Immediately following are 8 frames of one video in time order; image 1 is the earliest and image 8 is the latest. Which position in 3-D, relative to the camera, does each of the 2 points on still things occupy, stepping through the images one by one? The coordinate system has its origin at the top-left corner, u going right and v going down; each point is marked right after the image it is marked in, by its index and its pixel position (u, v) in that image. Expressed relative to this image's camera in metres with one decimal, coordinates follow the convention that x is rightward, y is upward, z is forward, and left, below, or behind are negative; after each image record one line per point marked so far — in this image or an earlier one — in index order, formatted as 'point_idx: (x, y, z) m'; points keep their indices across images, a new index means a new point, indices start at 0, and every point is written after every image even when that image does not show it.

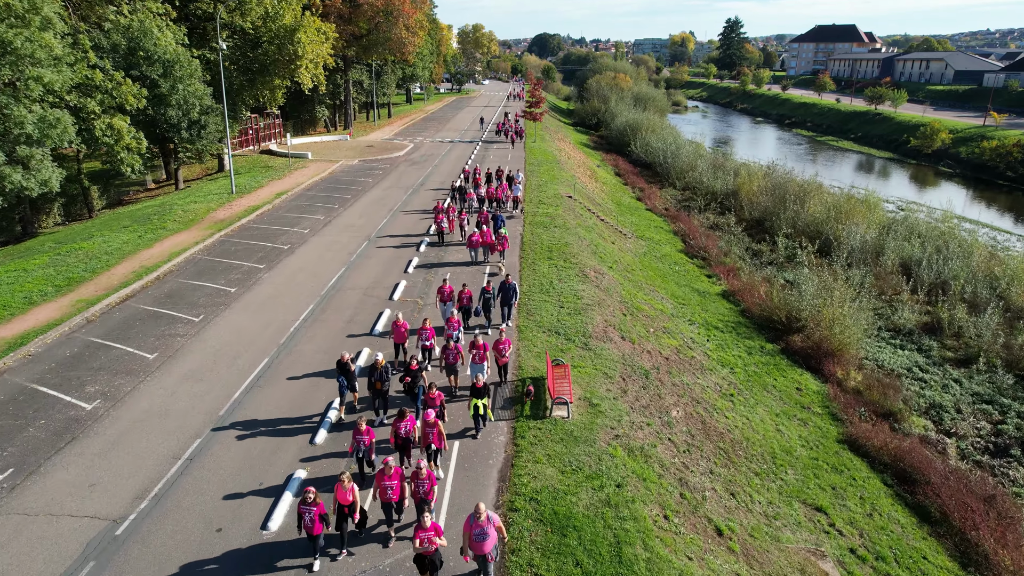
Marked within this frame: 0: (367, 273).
0: (-5.7, +0.5, +19.6) m
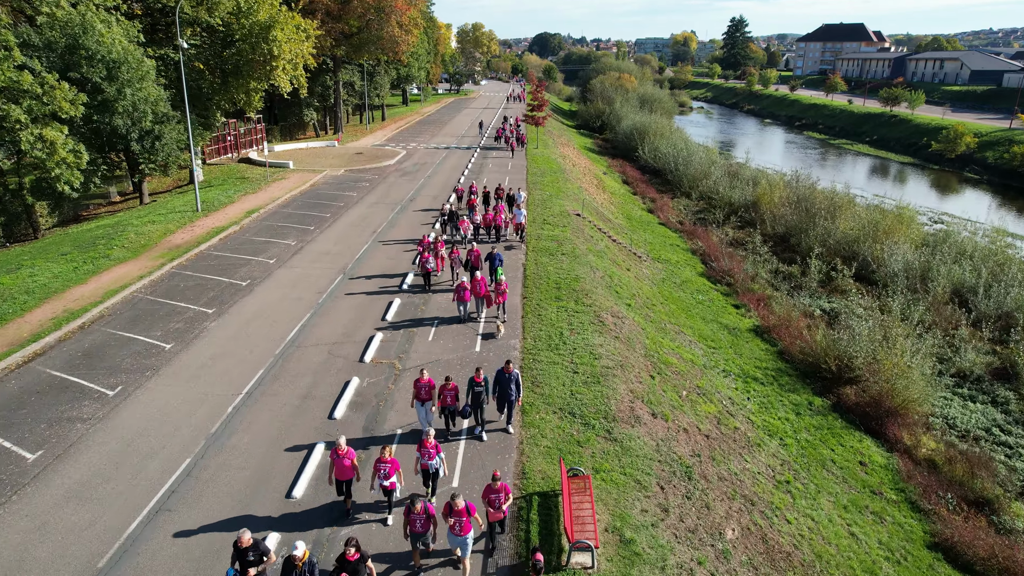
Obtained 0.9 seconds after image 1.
0: (-5.7, -1.1, +16.0) m
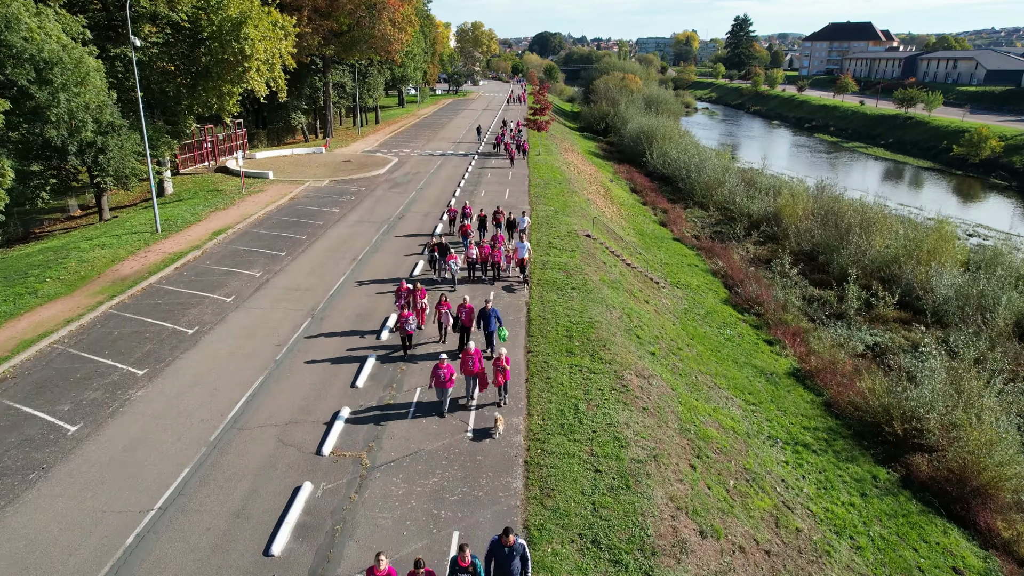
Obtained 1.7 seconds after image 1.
0: (-5.7, -2.7, +12.8) m
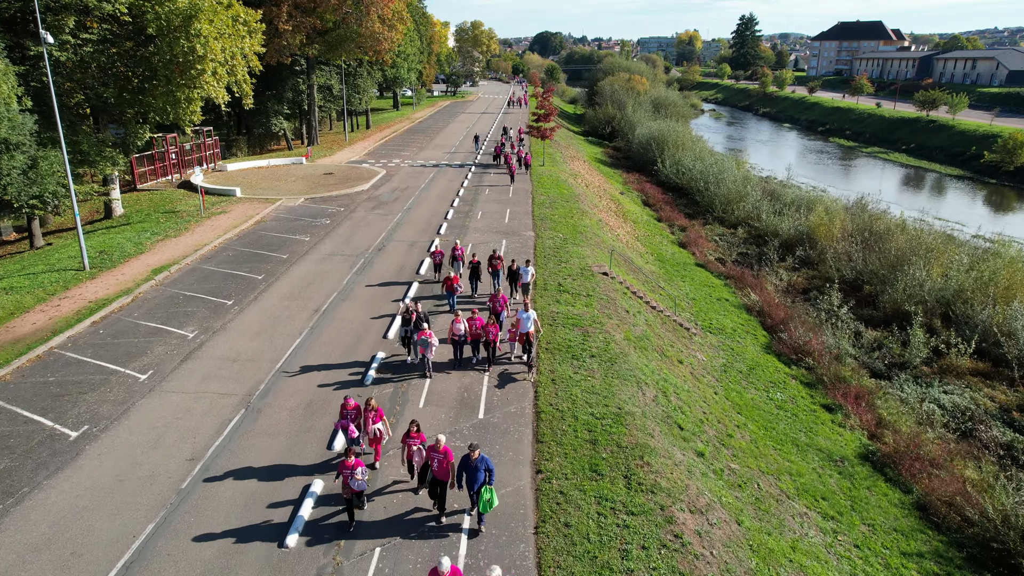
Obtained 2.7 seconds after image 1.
0: (-5.6, -4.7, +8.5) m
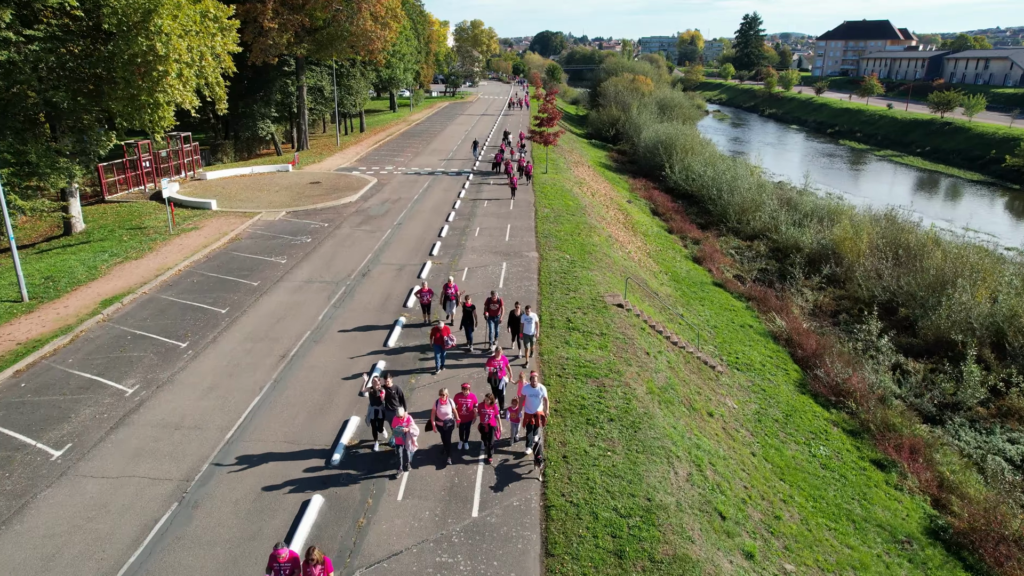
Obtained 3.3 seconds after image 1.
0: (-5.6, -6.0, +5.9) m
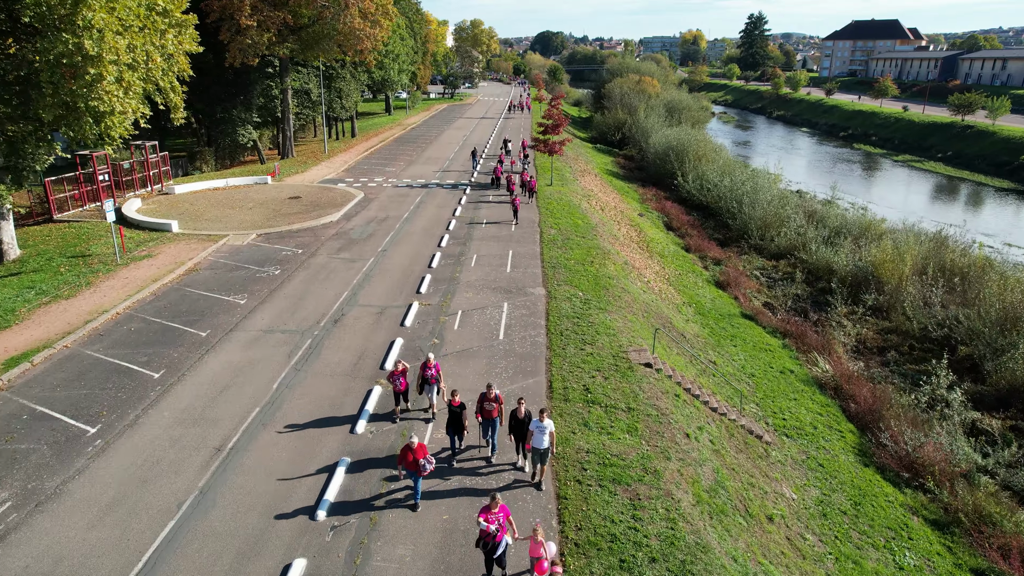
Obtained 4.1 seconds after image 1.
0: (-5.5, -7.6, +2.5) m
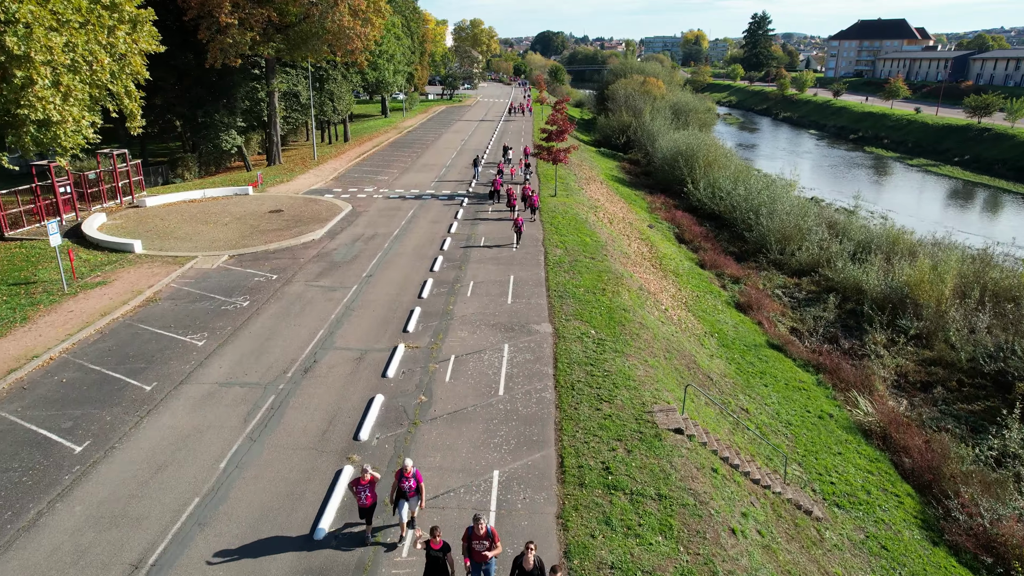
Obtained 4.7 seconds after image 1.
0: (-5.4, -8.9, 0.0) m
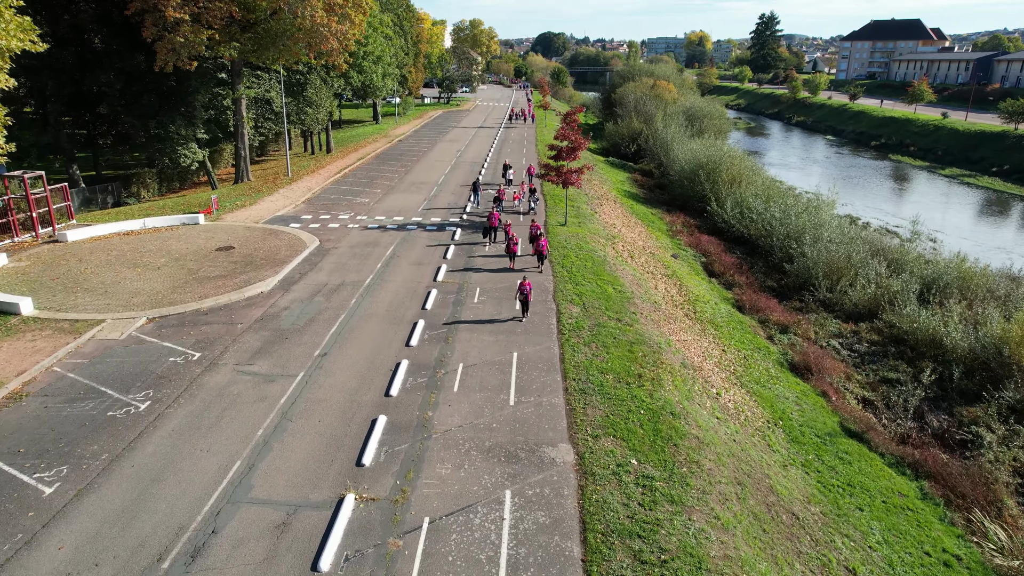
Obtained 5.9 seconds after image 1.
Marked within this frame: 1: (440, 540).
0: (-5.4, -11.3, -5.2) m
1: (-1.4, -4.7, +9.3) m
